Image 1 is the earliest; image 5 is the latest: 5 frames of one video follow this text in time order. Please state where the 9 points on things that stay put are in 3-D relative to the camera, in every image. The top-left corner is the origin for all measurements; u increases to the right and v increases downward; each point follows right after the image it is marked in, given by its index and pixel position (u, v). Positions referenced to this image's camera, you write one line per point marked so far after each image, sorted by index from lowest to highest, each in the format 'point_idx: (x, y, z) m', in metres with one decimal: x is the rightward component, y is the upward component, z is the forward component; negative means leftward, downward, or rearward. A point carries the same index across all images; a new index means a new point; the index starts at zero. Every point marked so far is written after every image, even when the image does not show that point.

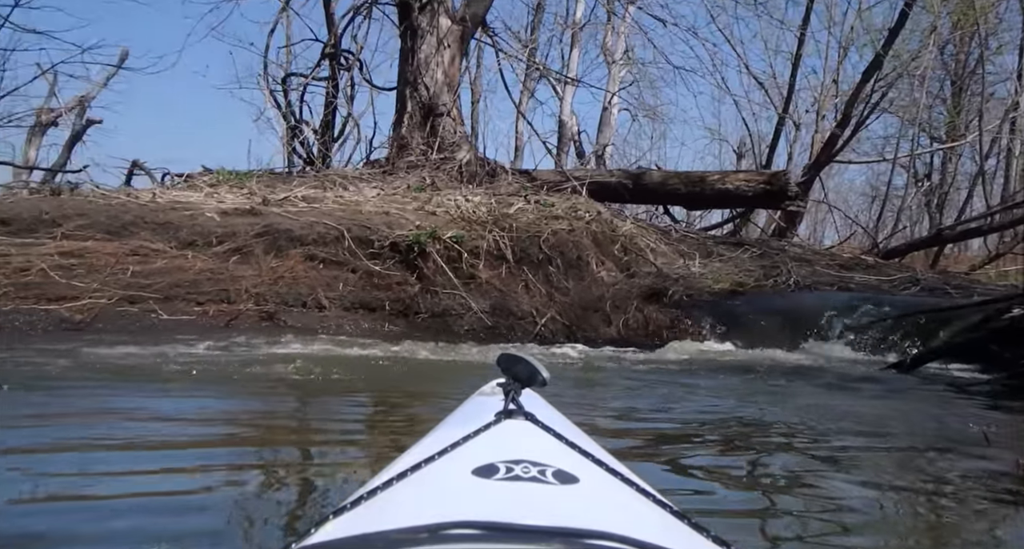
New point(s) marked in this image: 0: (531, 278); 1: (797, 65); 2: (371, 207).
0: (+0.2, 0.0, +10.2) m
1: (+5.6, +4.1, +19.9) m
2: (-1.5, +0.7, +10.6) m
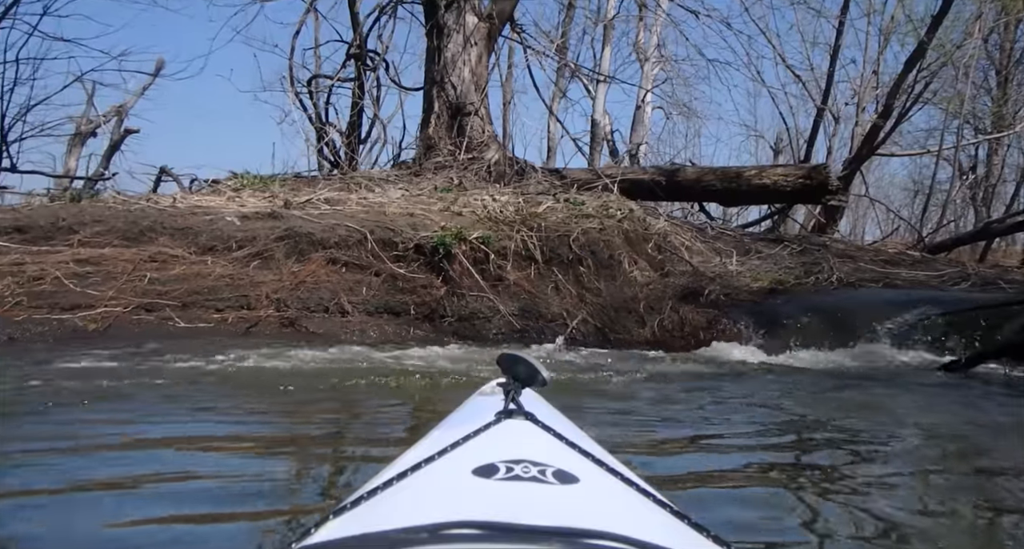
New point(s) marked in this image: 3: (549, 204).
0: (+0.5, 0.0, +9.8) m
1: (+6.2, +4.2, +19.3) m
2: (-1.2, +0.7, +10.3) m
3: (+0.4, +0.8, +10.9) m
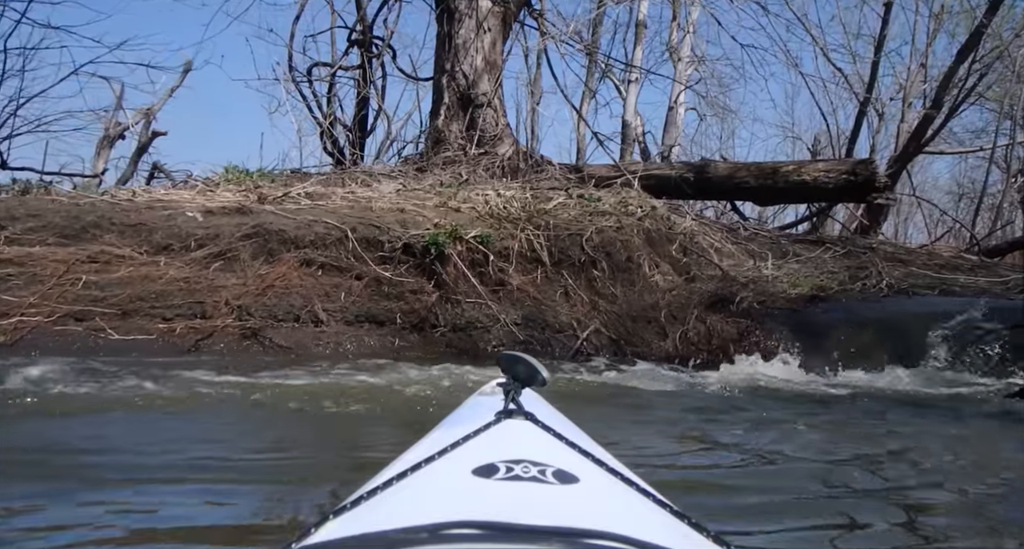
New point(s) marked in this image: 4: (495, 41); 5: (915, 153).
0: (+0.5, -0.1, +8.6) m
1: (+6.6, +4.1, +18.0) m
2: (-1.2, +0.6, +9.1) m
3: (+0.5, +0.7, +9.7) m
4: (-0.2, +3.1, +13.5) m
5: (+6.6, +2.0, +16.6) m
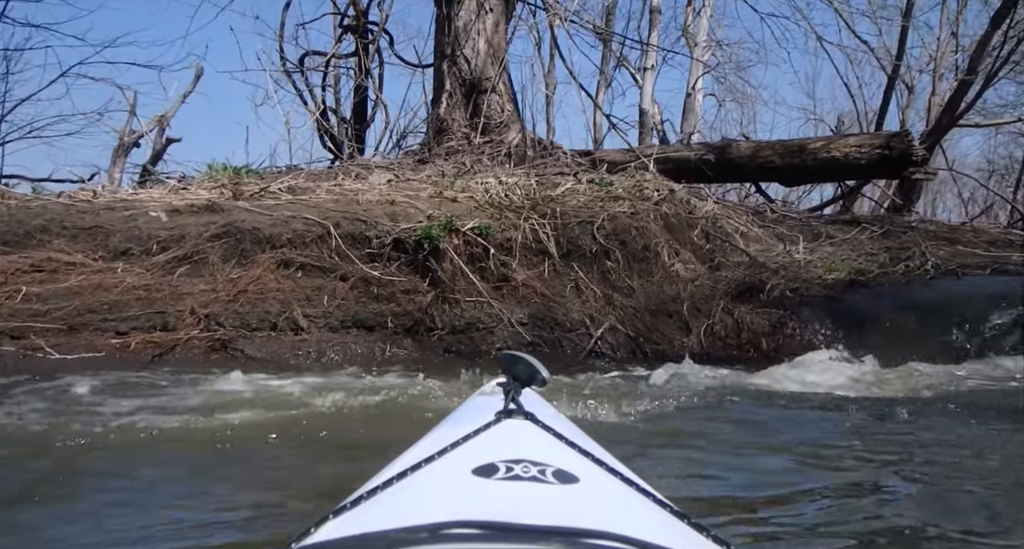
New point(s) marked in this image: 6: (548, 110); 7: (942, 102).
0: (+0.5, 0.0, +7.7) m
1: (+6.7, +4.4, +16.9) m
2: (-1.1, +0.6, +8.3) m
3: (+0.5, +0.8, +8.8) m
4: (-0.2, +3.2, +12.6) m
5: (+6.8, +2.3, +15.6) m
6: (+0.5, +2.5, +15.5) m
7: (+7.9, +3.2, +18.6) m
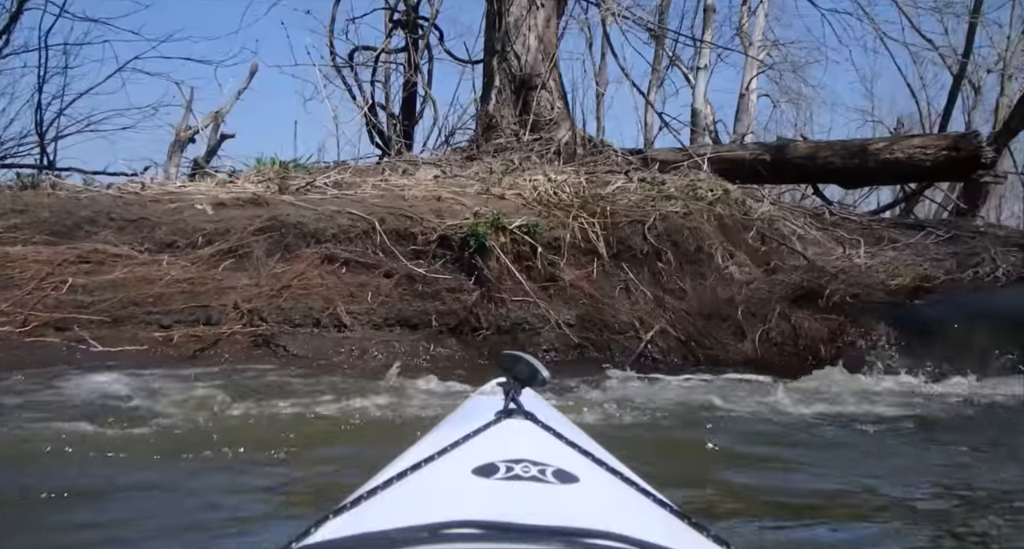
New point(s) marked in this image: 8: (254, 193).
0: (+0.9, 0.0, +7.5) m
1: (+7.5, +4.3, +16.4) m
2: (-0.7, +0.7, +8.2) m
3: (+0.9, +0.8, +8.6) m
4: (+0.5, +3.2, +12.5) m
5: (+7.5, +2.2, +15.1) m
6: (+1.3, +2.5, +15.3) m
7: (+8.9, +3.1, +18.0) m
8: (-2.0, +0.6, +7.7) m
